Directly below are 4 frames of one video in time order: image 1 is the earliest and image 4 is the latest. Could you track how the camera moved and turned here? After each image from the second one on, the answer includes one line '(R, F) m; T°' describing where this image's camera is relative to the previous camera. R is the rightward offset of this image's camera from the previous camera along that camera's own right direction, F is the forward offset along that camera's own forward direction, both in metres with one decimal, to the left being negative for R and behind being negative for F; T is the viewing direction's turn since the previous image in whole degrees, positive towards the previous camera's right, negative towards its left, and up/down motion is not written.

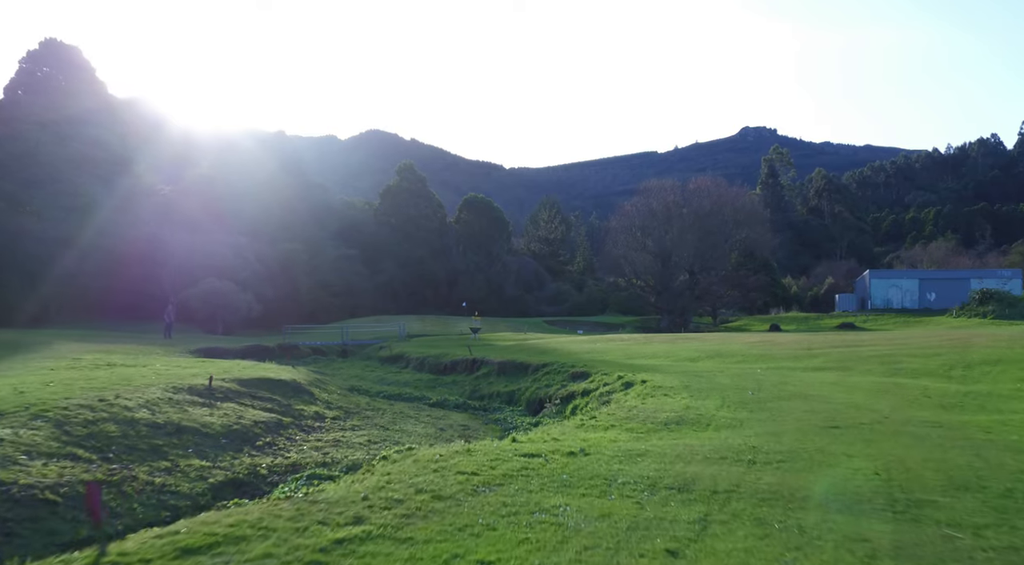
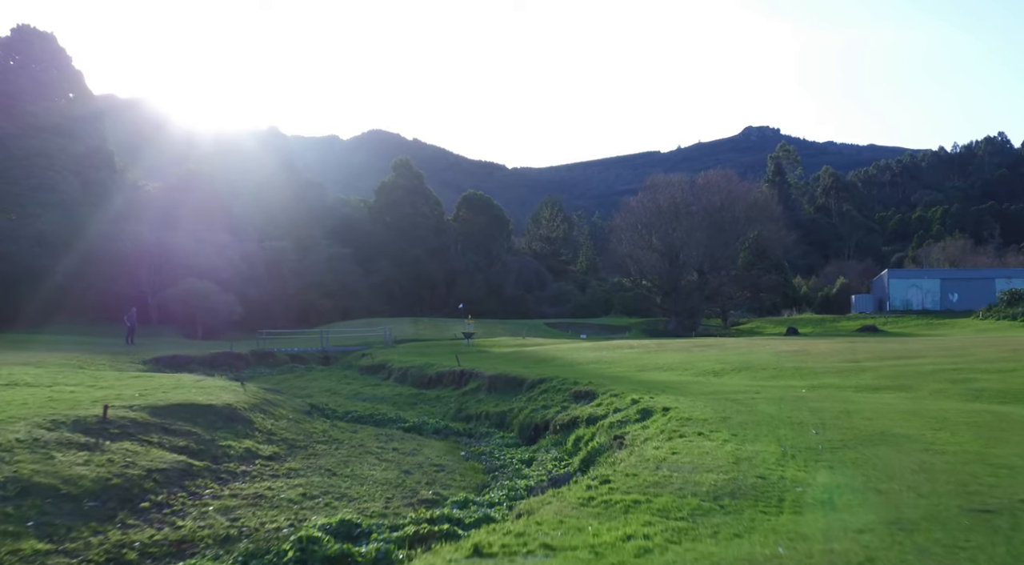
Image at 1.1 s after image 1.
(+0.3, +4.1) m; 0°
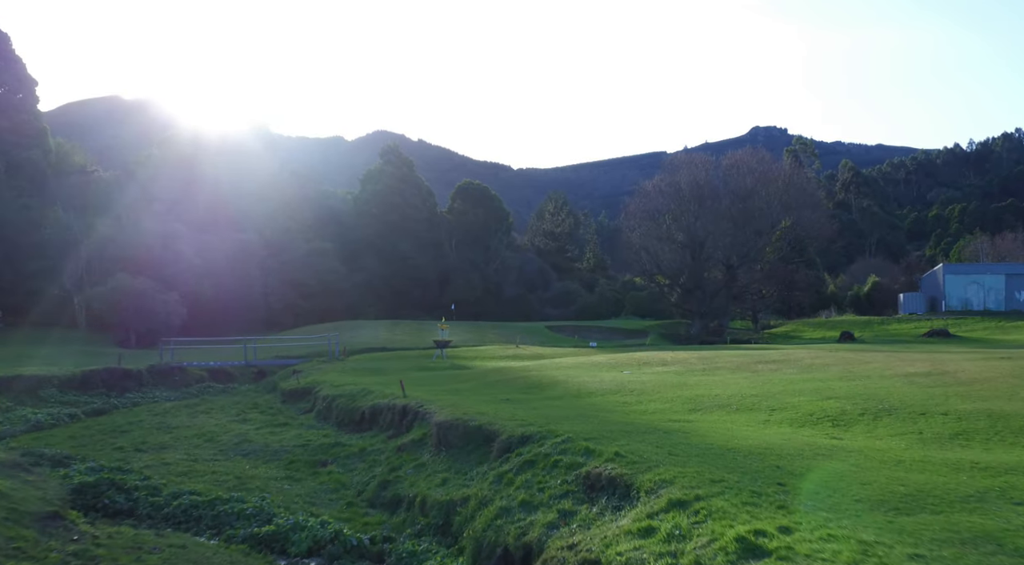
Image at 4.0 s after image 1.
(+0.7, +10.3) m; 0°
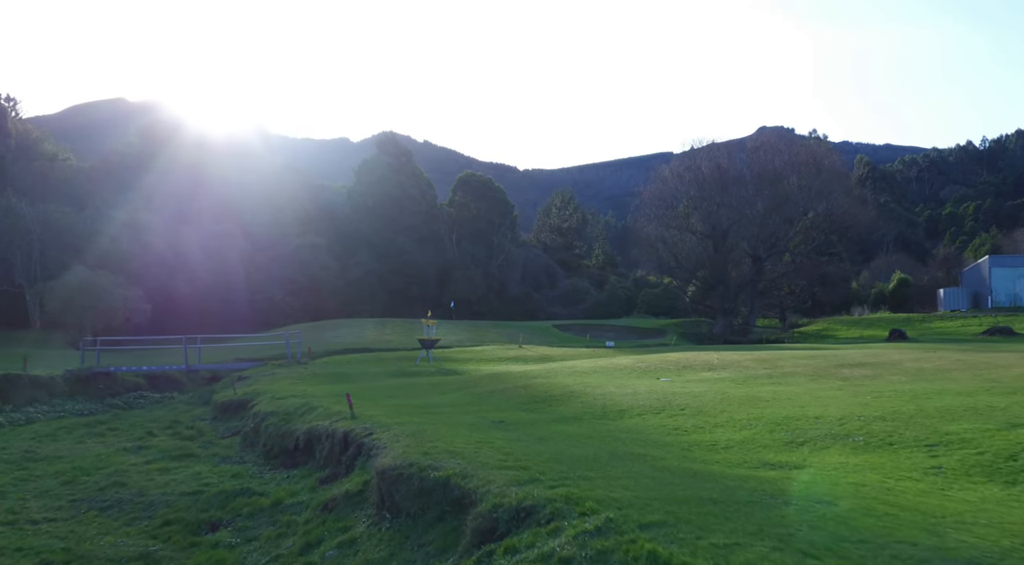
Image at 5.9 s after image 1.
(+0.2, +5.8) m; 0°
